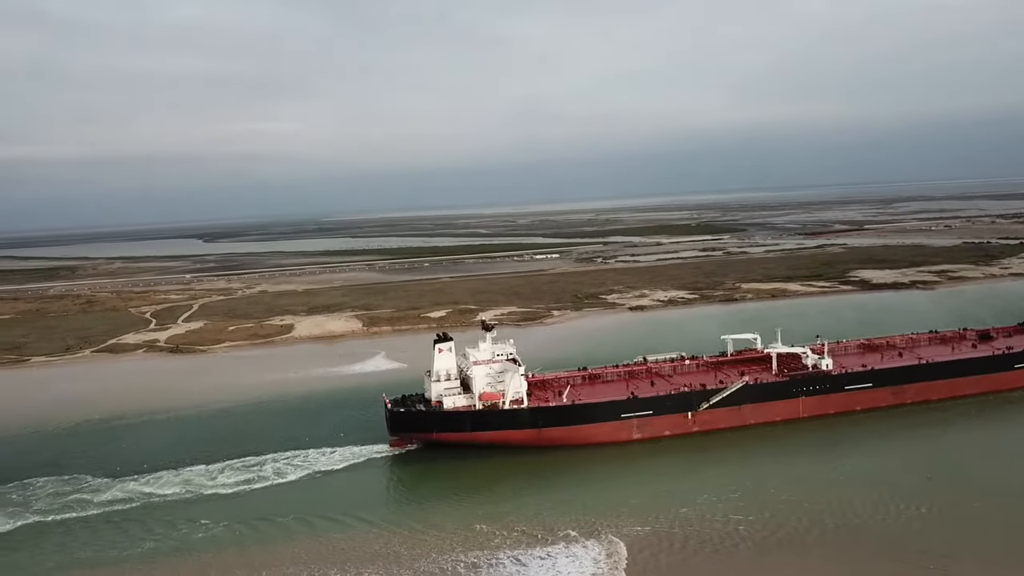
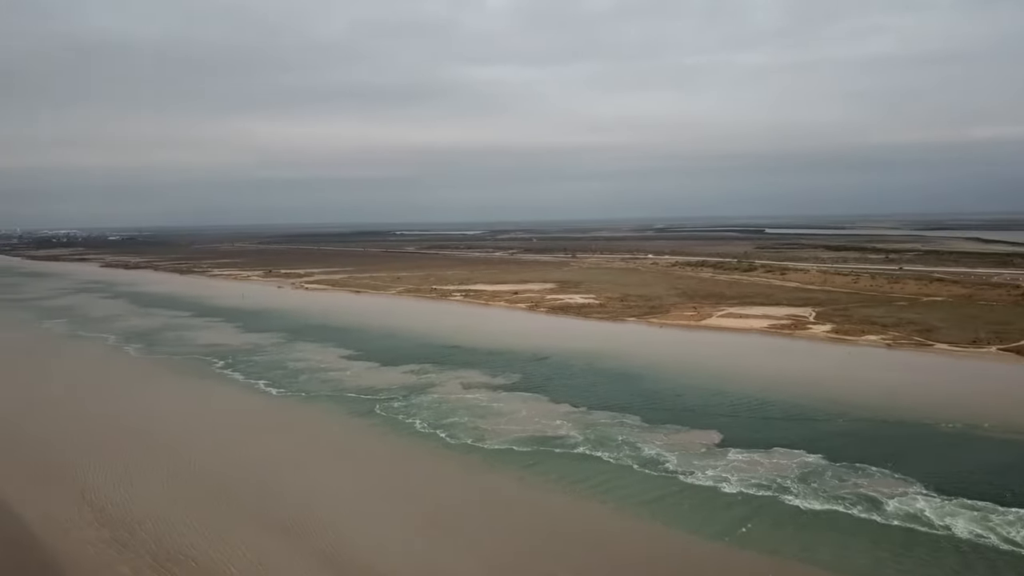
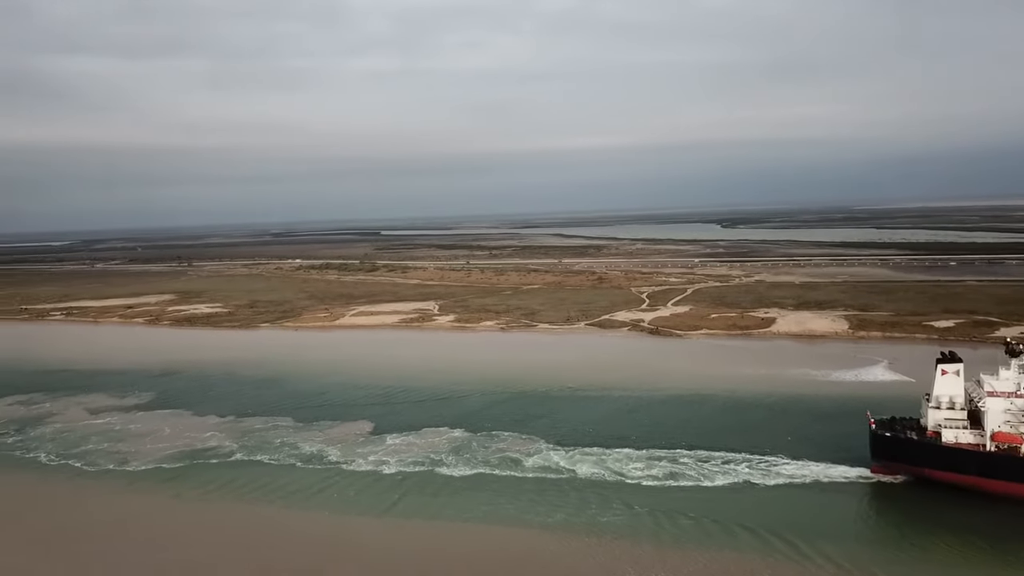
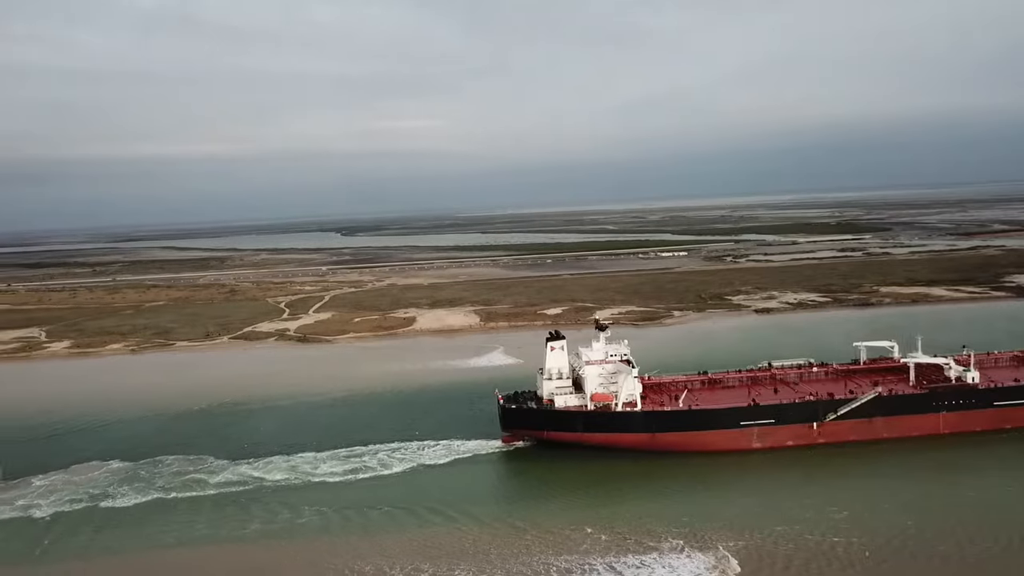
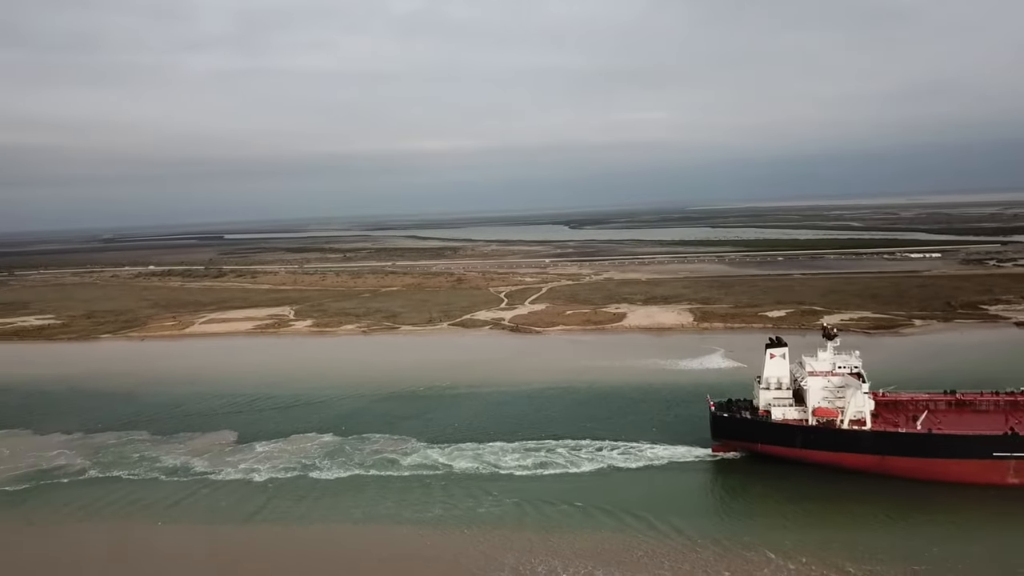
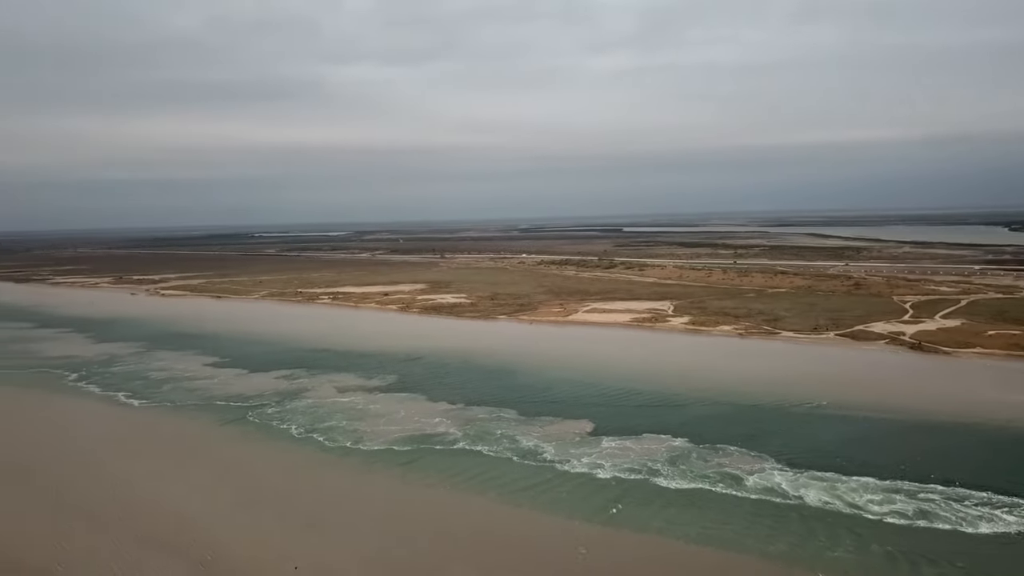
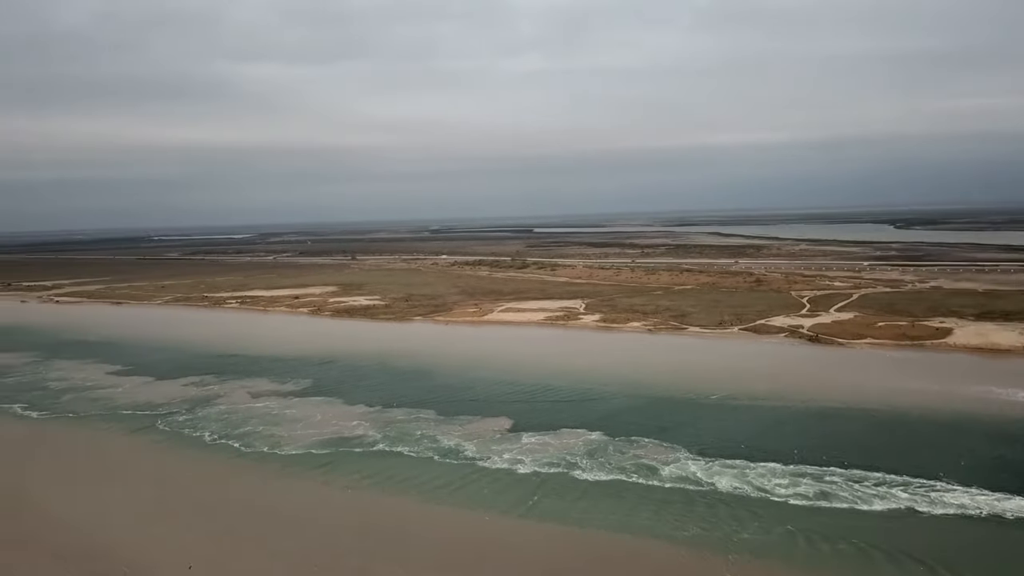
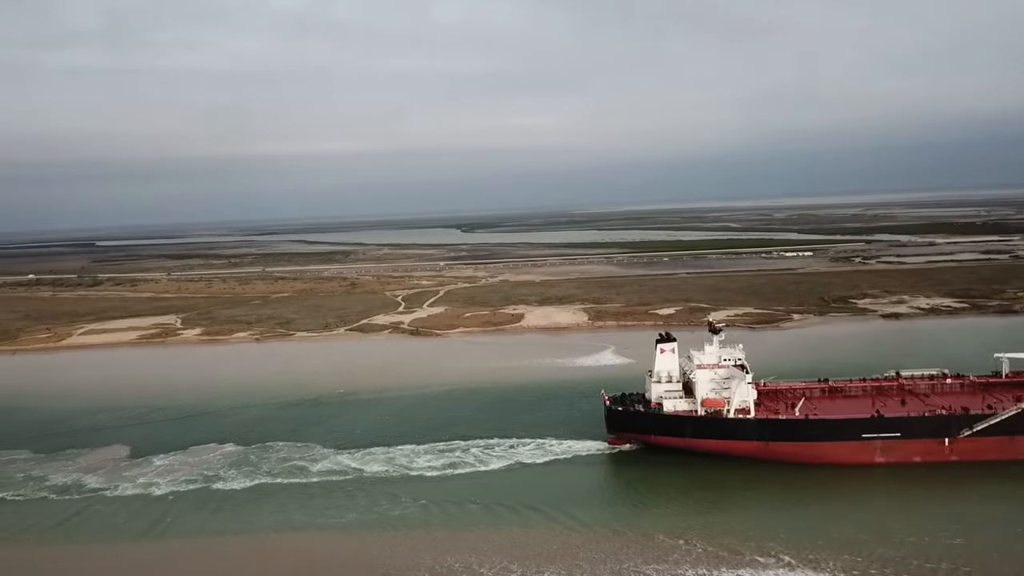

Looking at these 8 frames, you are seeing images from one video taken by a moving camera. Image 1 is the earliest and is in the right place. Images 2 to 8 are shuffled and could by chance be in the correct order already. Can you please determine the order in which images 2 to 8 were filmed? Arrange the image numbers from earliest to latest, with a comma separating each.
4, 8, 5, 3, 7, 6, 2
